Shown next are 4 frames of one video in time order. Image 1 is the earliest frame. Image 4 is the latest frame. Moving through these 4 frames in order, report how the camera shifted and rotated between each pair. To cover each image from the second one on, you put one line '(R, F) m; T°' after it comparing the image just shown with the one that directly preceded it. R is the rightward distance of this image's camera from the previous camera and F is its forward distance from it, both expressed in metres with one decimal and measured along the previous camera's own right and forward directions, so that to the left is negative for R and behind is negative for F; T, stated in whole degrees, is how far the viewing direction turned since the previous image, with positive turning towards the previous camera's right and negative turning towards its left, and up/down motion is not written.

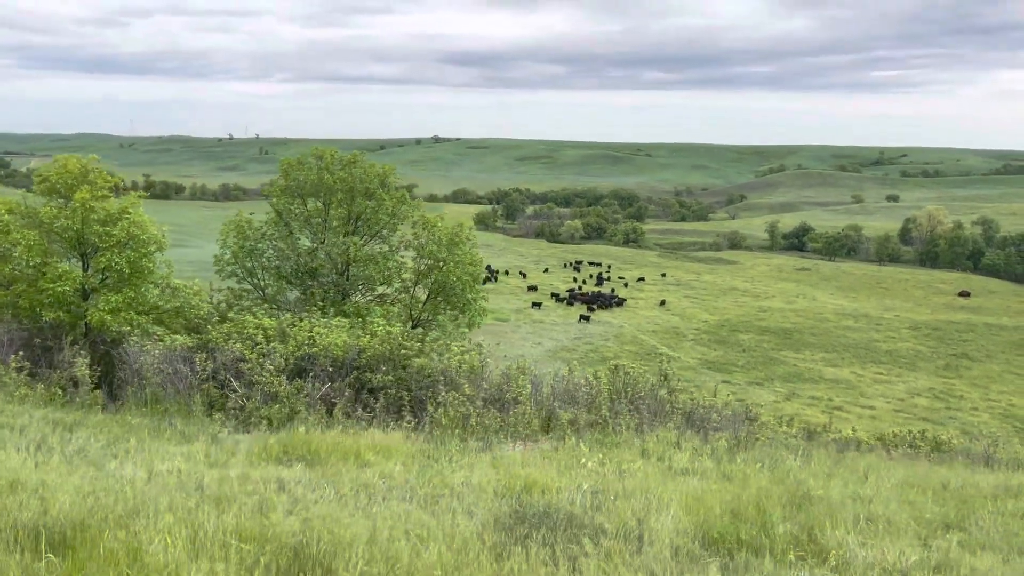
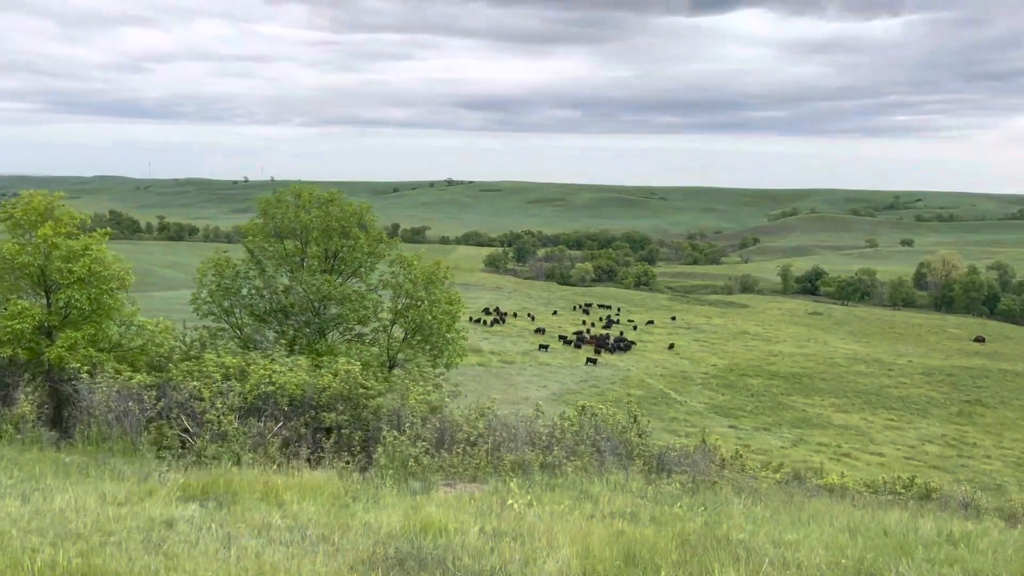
(+0.7, +0.1) m; -1°
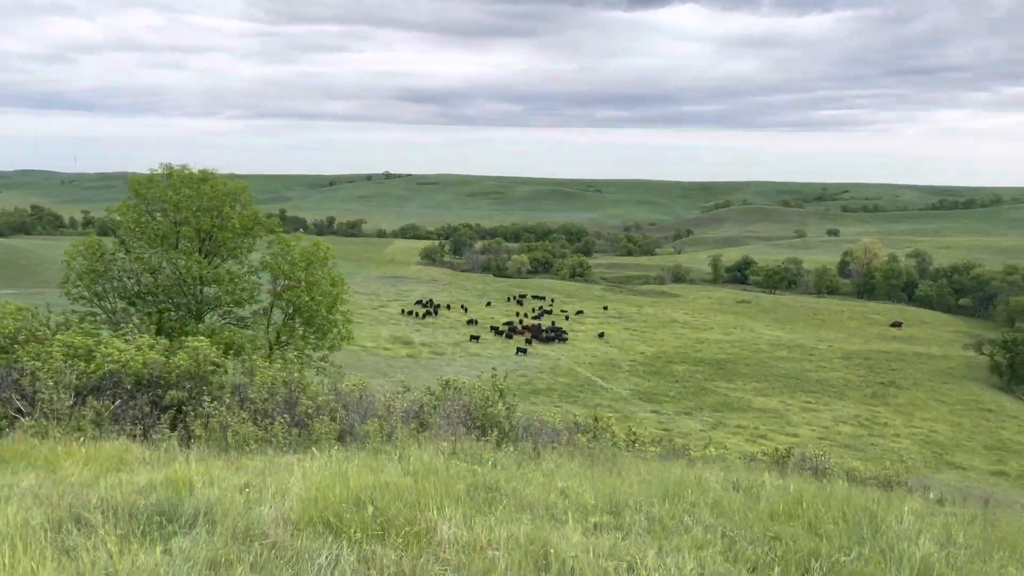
(+1.2, 0.0) m; +4°
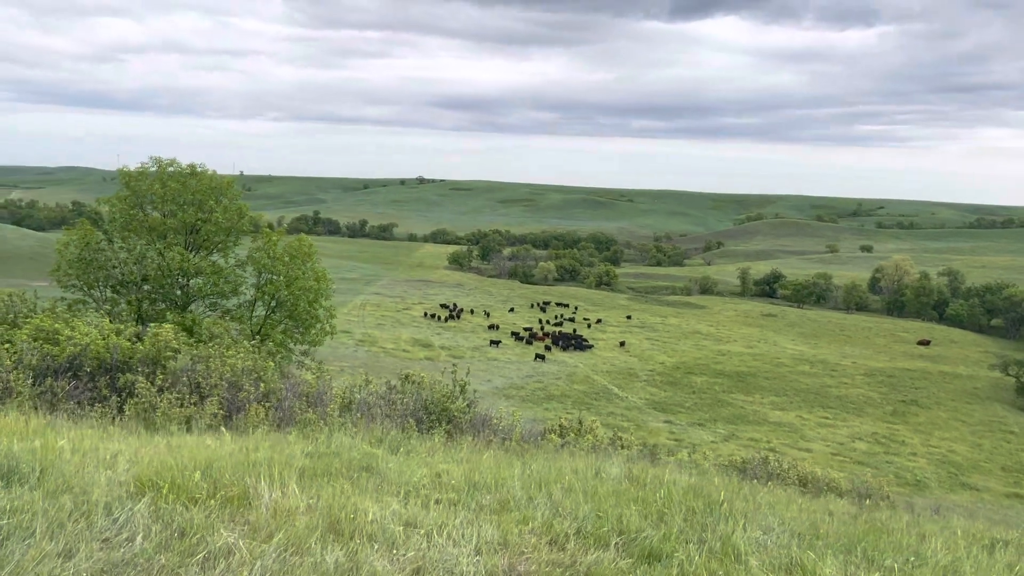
(+1.1, -0.1) m; -2°
